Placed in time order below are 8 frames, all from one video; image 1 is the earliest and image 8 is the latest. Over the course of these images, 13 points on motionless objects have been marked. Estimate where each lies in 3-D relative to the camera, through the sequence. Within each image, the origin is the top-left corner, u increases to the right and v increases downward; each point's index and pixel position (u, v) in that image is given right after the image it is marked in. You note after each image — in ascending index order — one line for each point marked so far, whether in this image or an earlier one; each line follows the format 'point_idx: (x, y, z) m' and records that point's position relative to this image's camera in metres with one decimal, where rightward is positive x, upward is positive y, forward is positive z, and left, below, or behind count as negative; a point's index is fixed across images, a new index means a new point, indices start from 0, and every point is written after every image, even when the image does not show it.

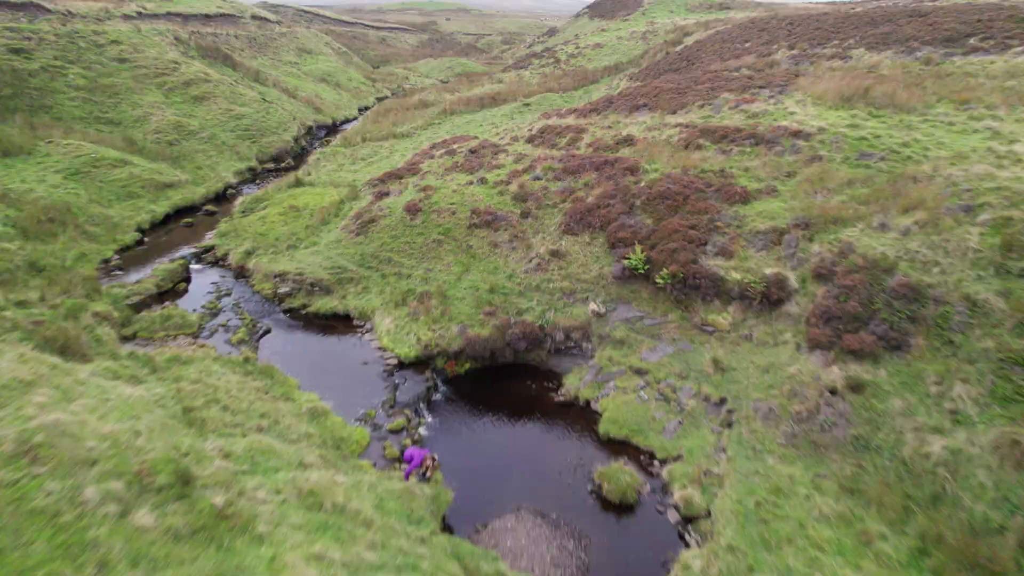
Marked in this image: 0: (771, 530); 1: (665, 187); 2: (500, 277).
0: (+3.7, -3.3, +10.2) m
1: (+3.8, +2.5, +18.1) m
2: (-0.3, +0.3, +17.4) m
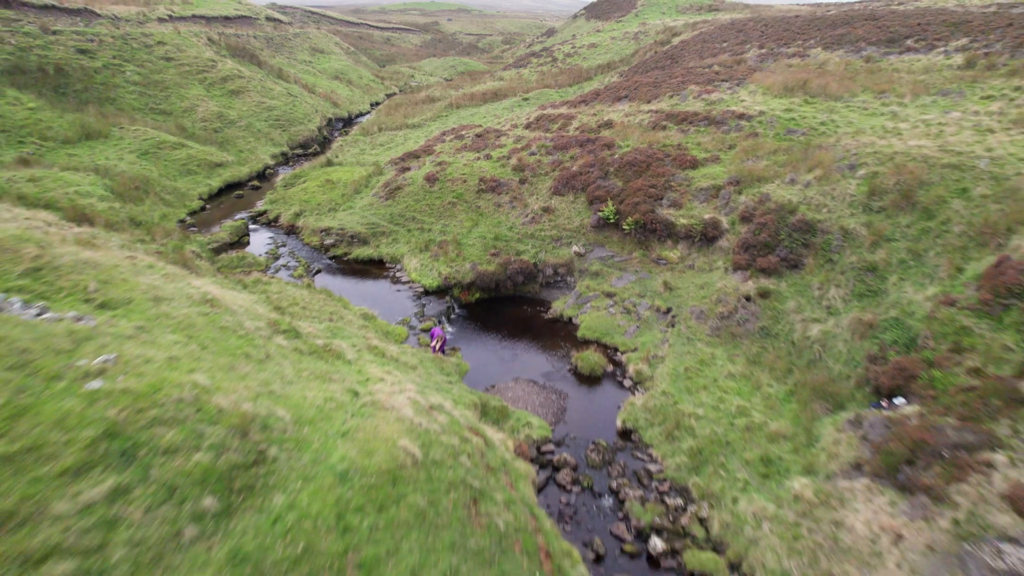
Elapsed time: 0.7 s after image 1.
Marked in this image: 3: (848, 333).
0: (+3.7, -1.8, +14.7) m
1: (+3.8, +4.0, +22.6) m
2: (-0.3, +1.8, +21.9) m
3: (+6.5, -0.8, +14.2) m
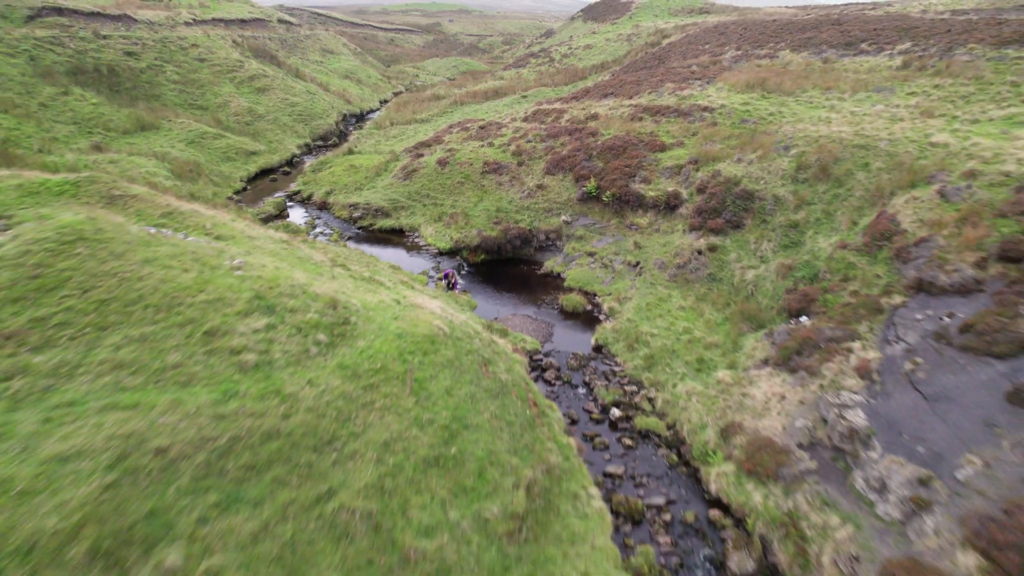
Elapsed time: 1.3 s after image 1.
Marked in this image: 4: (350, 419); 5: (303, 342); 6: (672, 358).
0: (+3.7, -0.6, +18.9) m
1: (+3.7, +5.3, +26.8) m
2: (-0.3, +3.1, +26.1) m
3: (+6.5, +0.5, +18.4) m
4: (-2.1, -1.8, +9.5) m
5: (-3.0, -0.9, +10.7) m
6: (+3.6, -1.6, +16.3) m
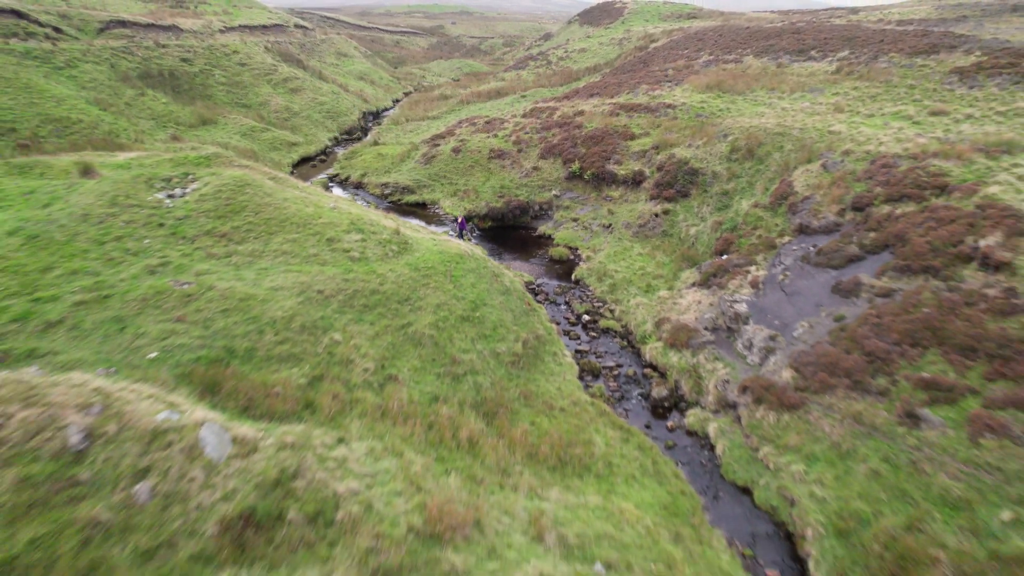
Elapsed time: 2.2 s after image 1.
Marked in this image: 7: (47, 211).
0: (+3.7, +1.1, +25.3) m
1: (+3.8, +6.9, +33.2) m
2: (-0.3, +4.8, +32.5) m
3: (+6.6, +2.2, +24.8) m
4: (-2.1, -0.1, +15.9) m
5: (-3.0, +0.8, +17.1) m
6: (+3.6, +0.1, +22.7) m
7: (-9.7, +1.3, +15.1) m
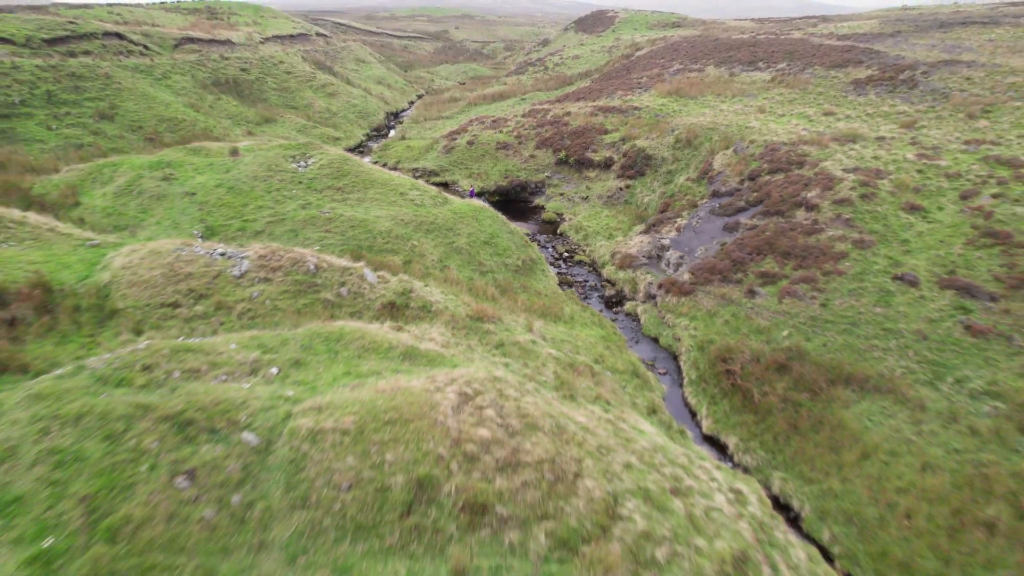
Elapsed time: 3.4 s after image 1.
0: (+3.8, +3.4, +35.0) m
1: (+3.9, +9.2, +42.9) m
2: (-0.2, +7.0, +42.2) m
3: (+6.7, +4.4, +34.5) m
4: (-2.0, +2.1, +25.6) m
5: (-2.9, +3.0, +26.8) m
6: (+3.8, +2.4, +32.4) m
7: (-9.5, +3.6, +24.8) m
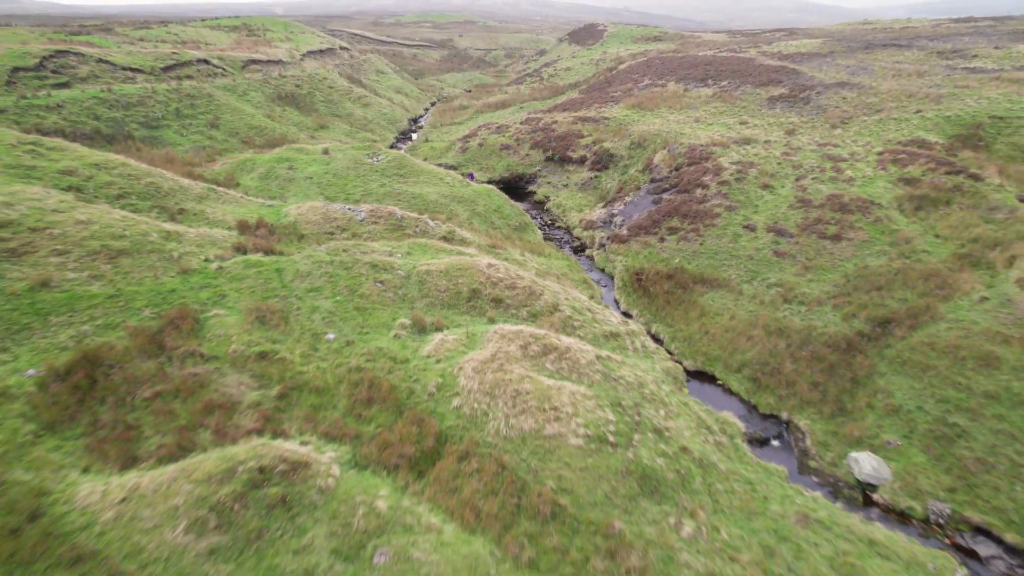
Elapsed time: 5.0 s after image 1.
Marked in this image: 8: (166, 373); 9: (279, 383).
0: (+3.9, +6.0, +48.8) m
1: (+3.9, +11.8, +56.7) m
2: (-0.1, +9.7, +56.0) m
3: (+6.7, +7.1, +48.2) m
4: (-1.9, +4.7, +39.4) m
5: (-2.8, +5.6, +40.6) m
6: (+3.8, +5.0, +46.2) m
7: (-9.5, +6.2, +38.6) m
8: (-8.4, -2.0, +17.7) m
9: (-5.7, -2.3, +18.0) m
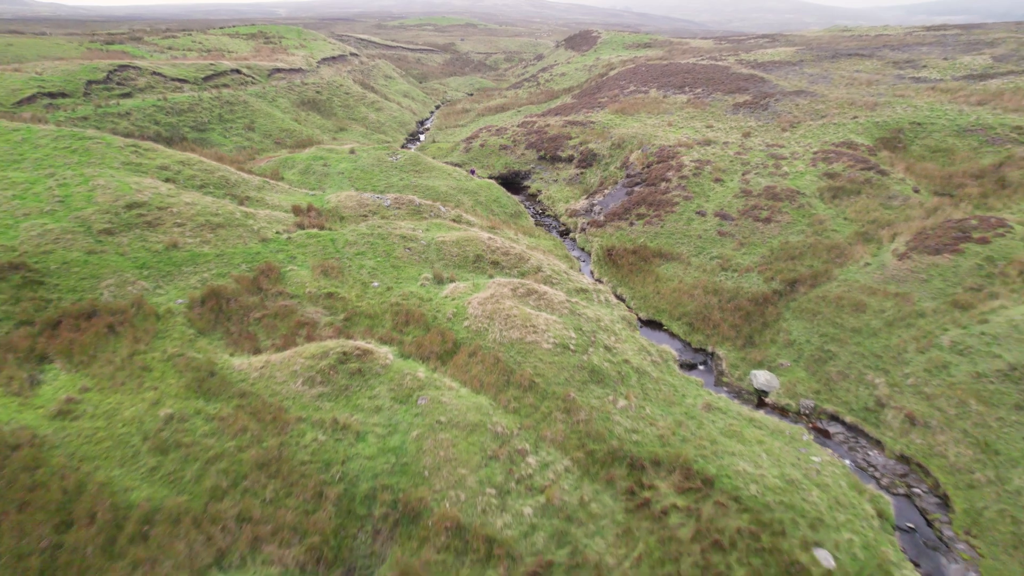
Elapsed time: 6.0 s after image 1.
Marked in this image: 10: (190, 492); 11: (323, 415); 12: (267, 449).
0: (+3.6, +7.5, +56.7) m
1: (+3.7, +13.3, +64.6) m
2: (-0.3, +11.2, +63.9) m
3: (+6.5, +8.5, +56.1) m
4: (-2.2, +6.2, +47.3) m
5: (-3.1, +7.1, +48.5) m
6: (+3.6, +6.5, +54.1) m
7: (-9.7, +7.7, +46.5) m
8: (-8.6, -0.5, +25.6) m
9: (-6.0, -0.8, +25.9) m
10: (-7.1, -4.5, +16.2) m
11: (-5.0, -3.4, +19.5) m
12: (-6.0, -3.9, +17.9) m
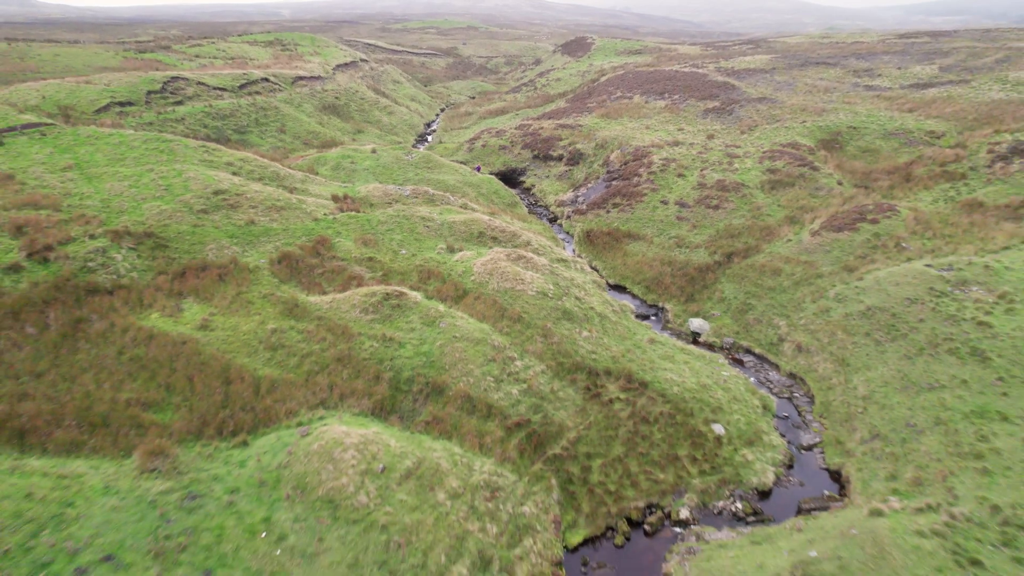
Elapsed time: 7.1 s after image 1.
0: (+3.4, +9.2, +65.5) m
1: (+3.5, +15.0, +73.4) m
2: (-0.5, +12.8, +72.8) m
3: (+6.3, +10.2, +65.0) m
4: (-2.4, +7.9, +56.2) m
5: (-3.3, +8.8, +57.4) m
6: (+3.4, +8.2, +63.0) m
7: (-10.0, +9.4, +55.4) m
8: (-8.9, +1.1, +34.4) m
9: (-6.3, +0.9, +34.8) m
10: (-7.4, -2.8, +25.0) m
11: (-5.3, -1.7, +28.4) m
12: (-6.3, -2.2, +26.7) m
